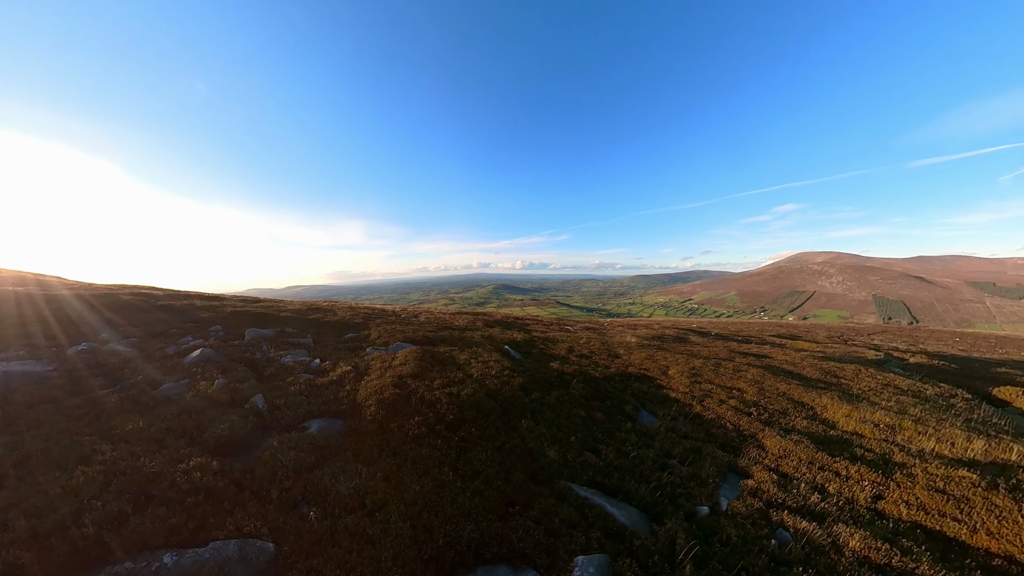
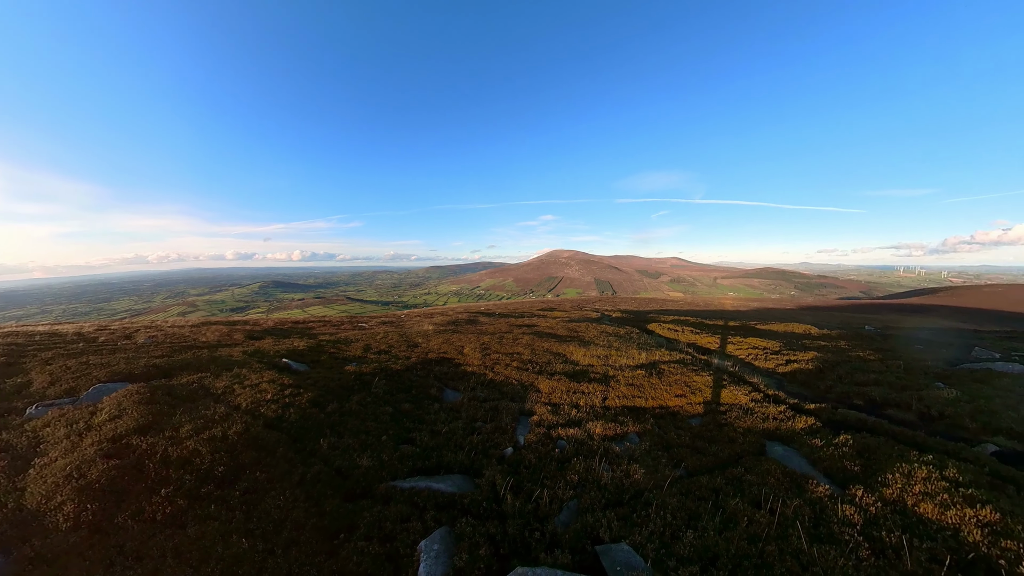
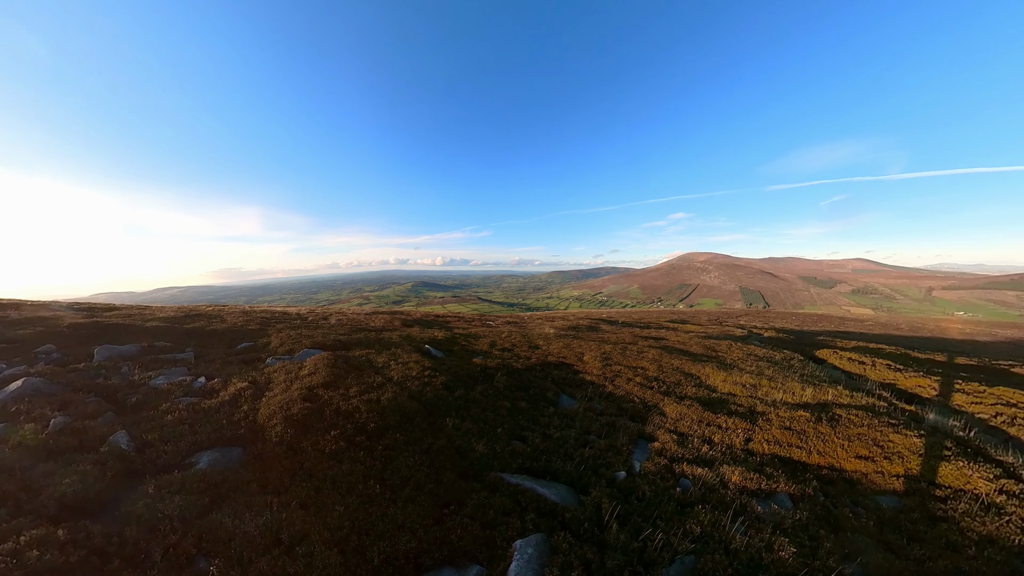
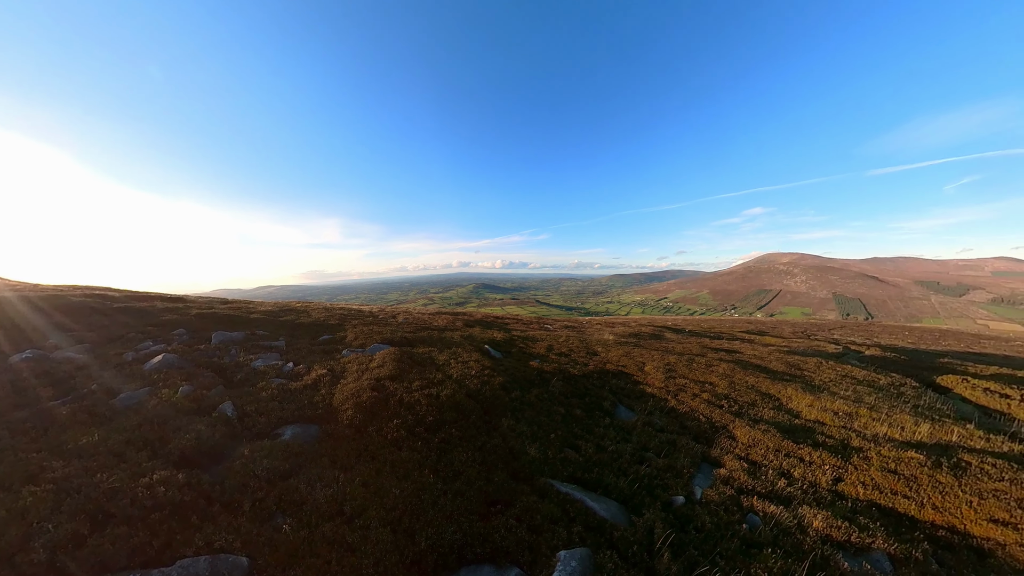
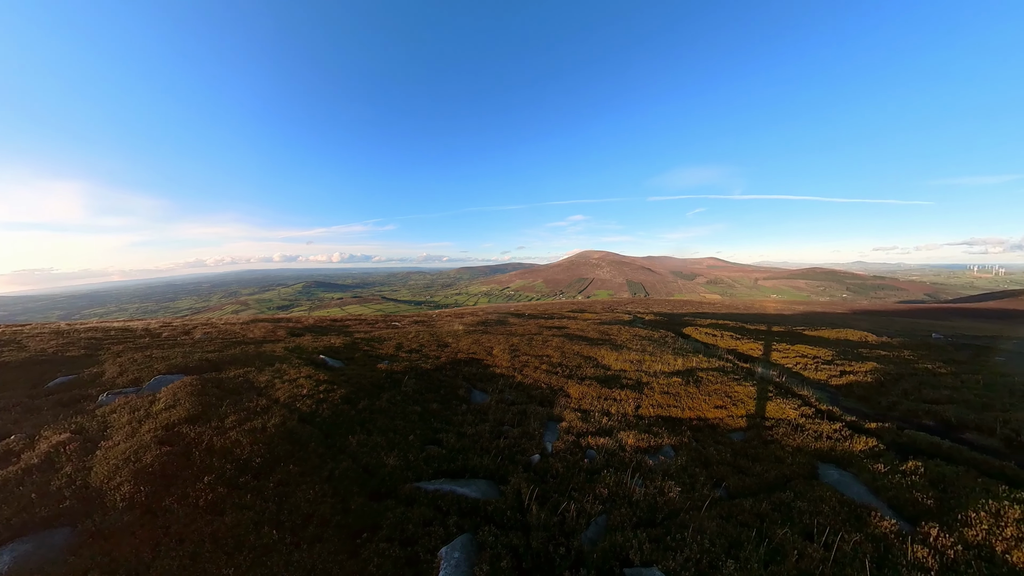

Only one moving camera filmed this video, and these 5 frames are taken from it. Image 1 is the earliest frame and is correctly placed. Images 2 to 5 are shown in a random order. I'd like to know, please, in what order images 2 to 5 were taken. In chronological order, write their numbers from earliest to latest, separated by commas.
4, 3, 5, 2
